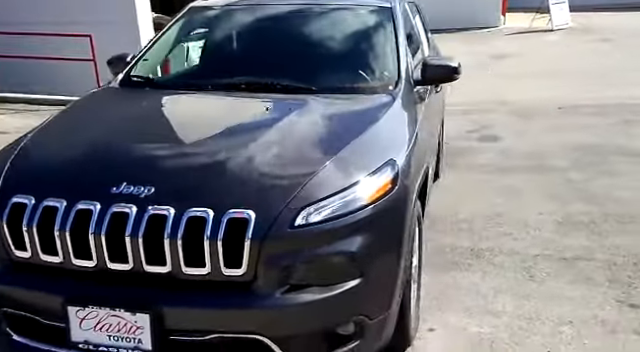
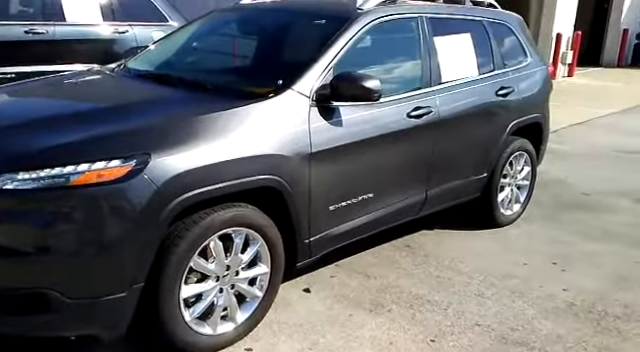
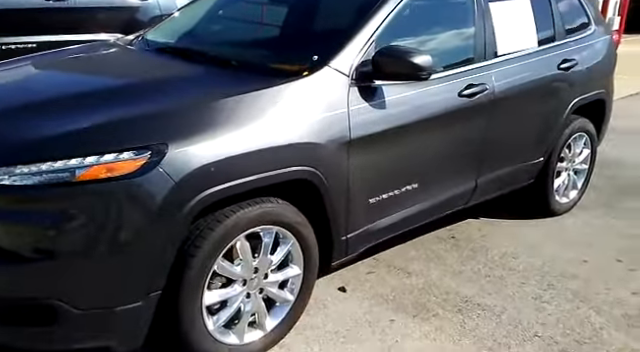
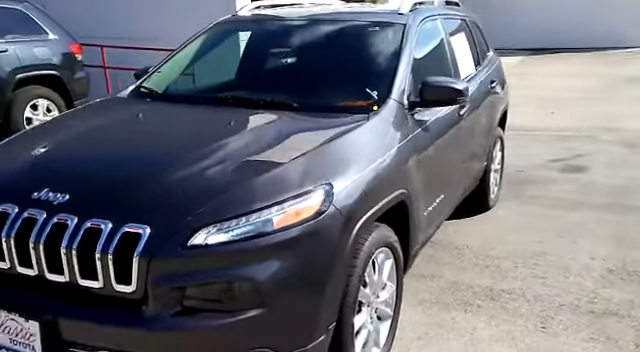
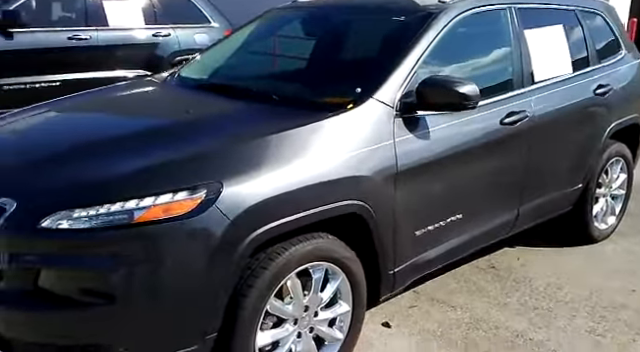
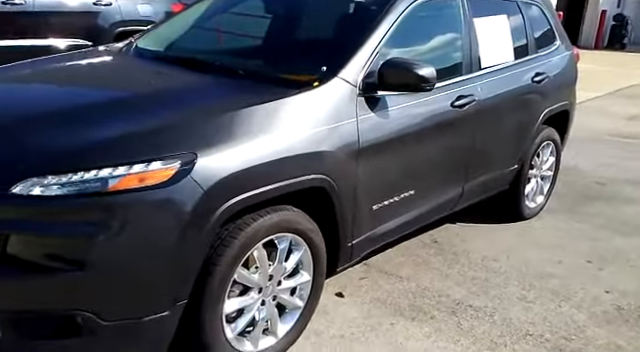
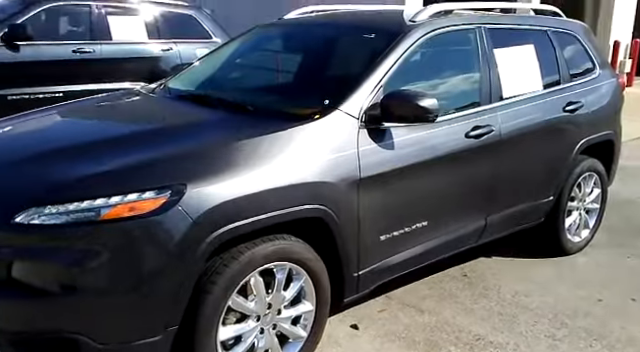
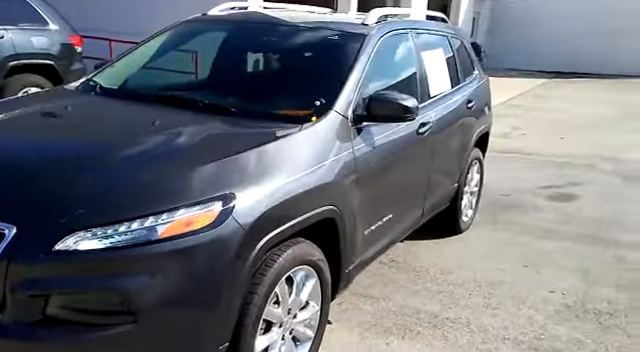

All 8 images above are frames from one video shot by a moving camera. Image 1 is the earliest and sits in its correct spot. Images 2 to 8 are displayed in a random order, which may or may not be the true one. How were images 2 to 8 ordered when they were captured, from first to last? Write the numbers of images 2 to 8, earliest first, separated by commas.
4, 8, 6, 5, 3, 7, 2
